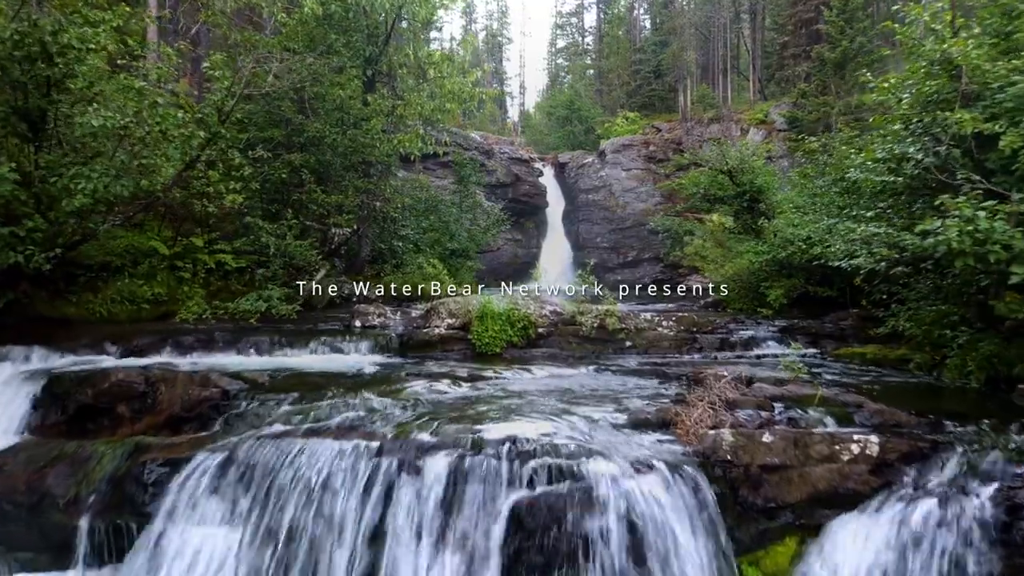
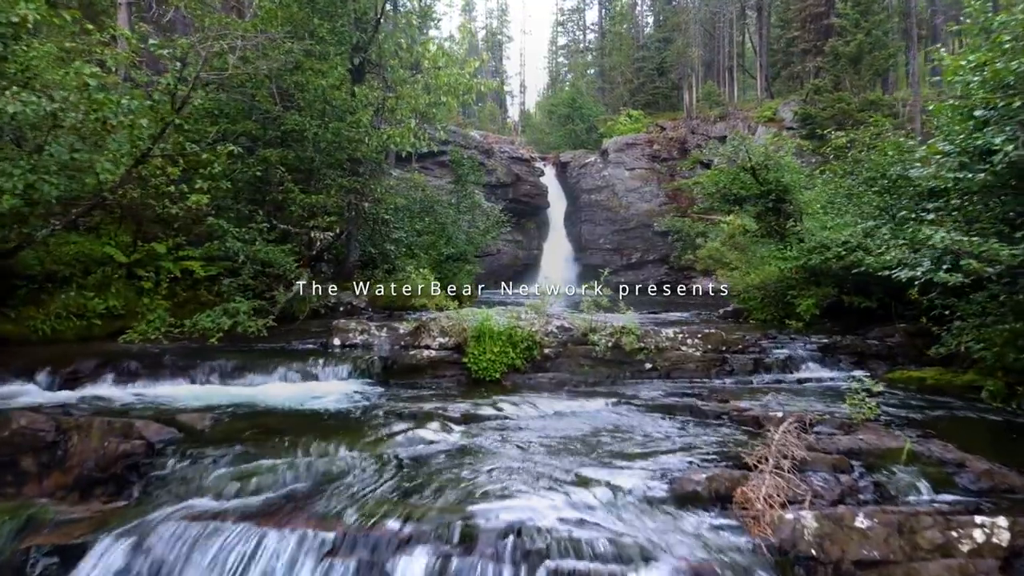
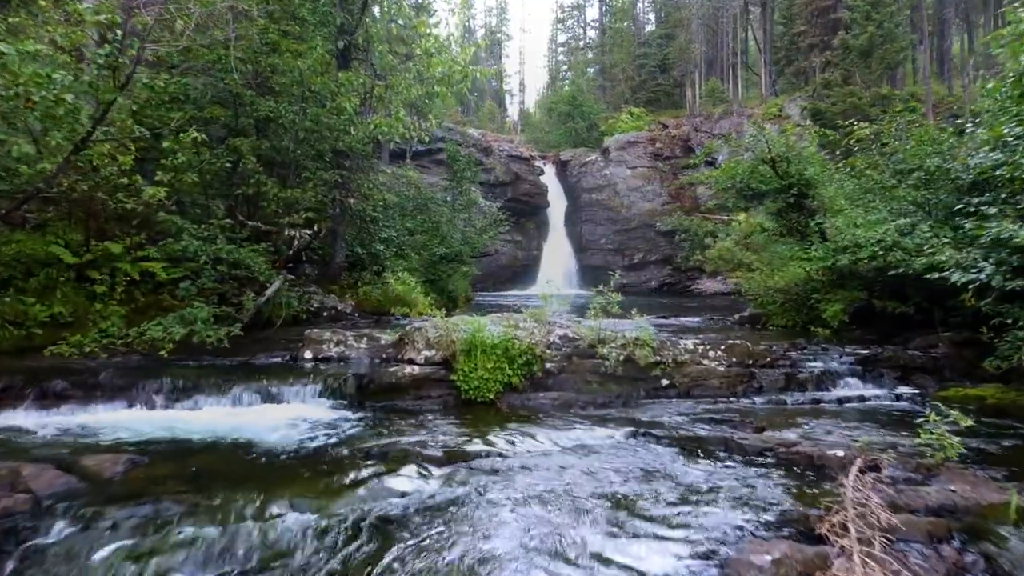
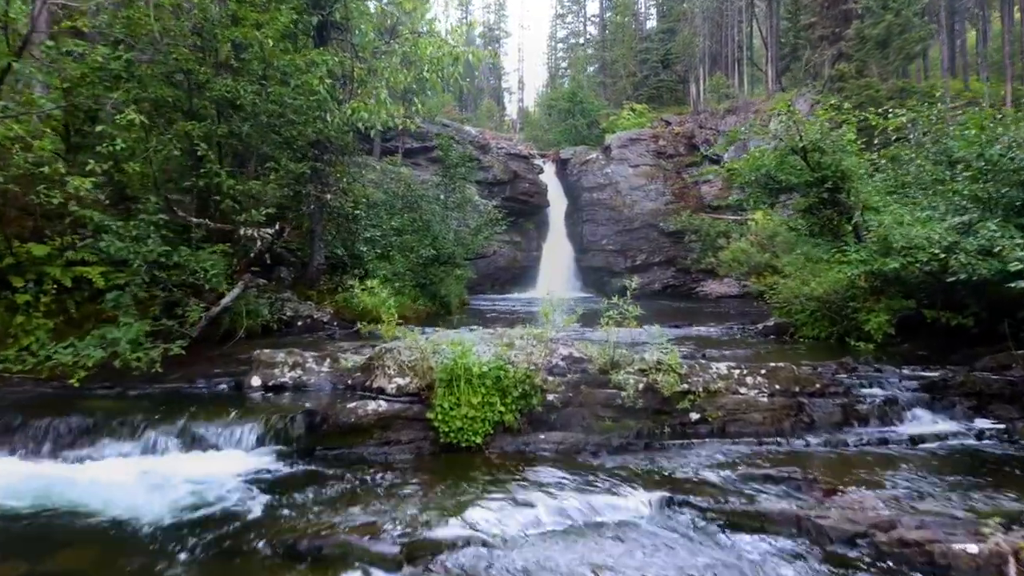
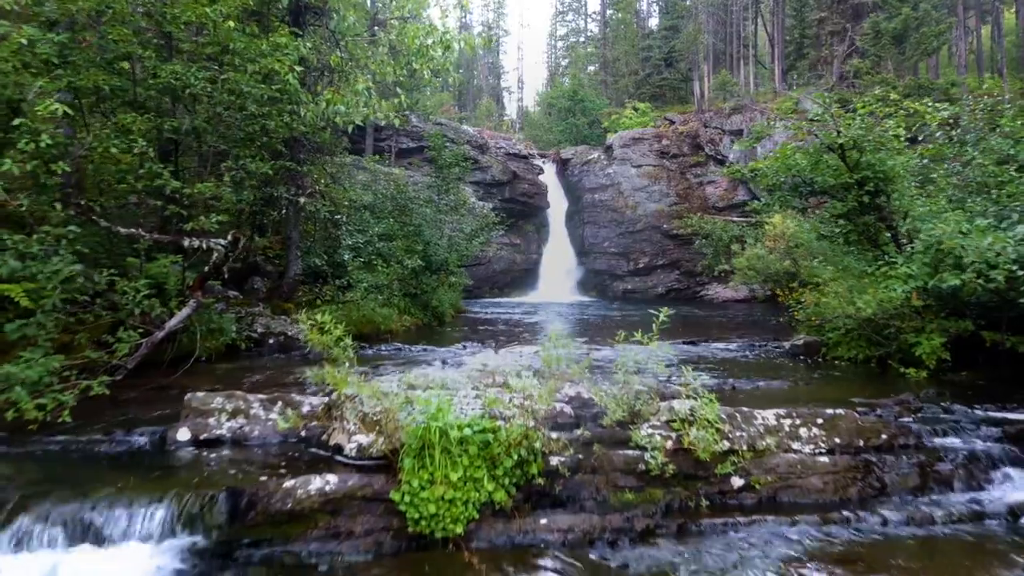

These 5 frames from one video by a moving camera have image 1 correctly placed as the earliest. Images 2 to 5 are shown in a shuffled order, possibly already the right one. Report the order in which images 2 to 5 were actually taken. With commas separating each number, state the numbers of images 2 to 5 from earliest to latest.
2, 3, 4, 5
